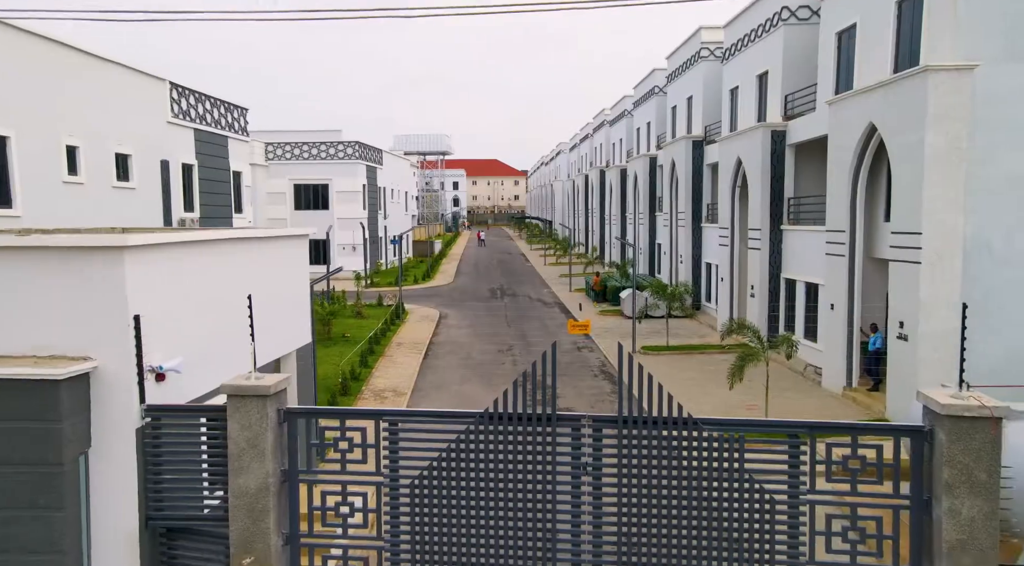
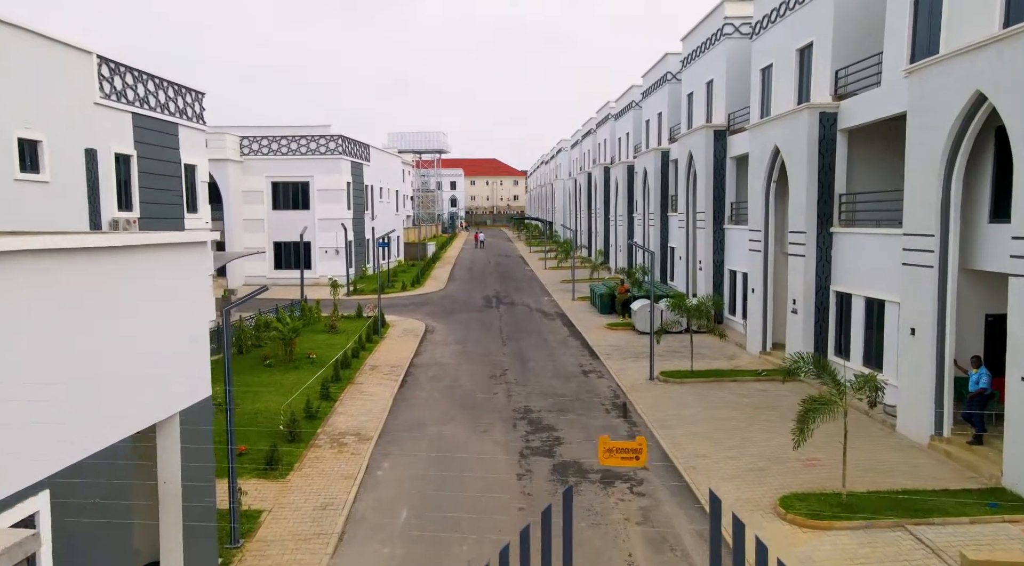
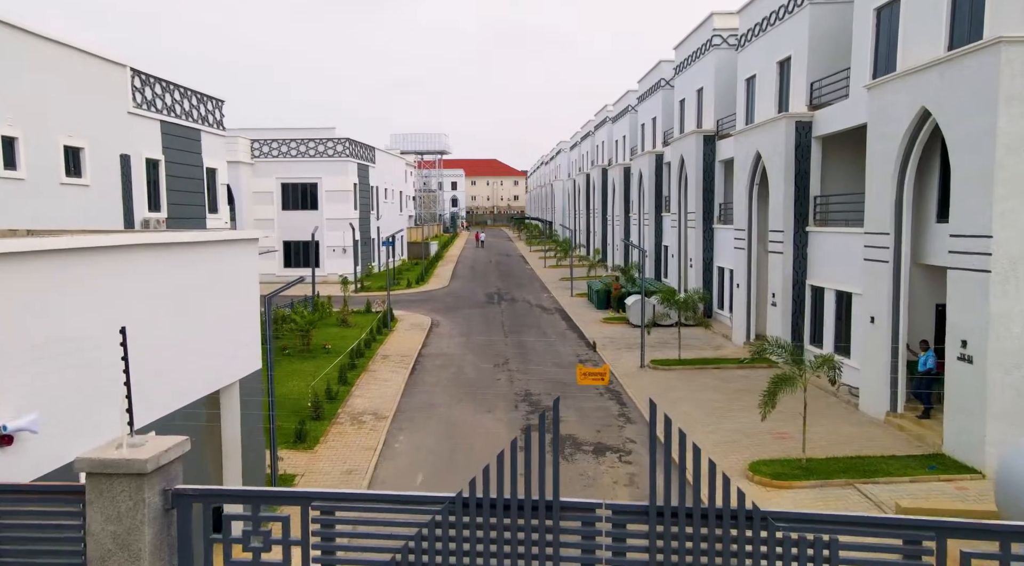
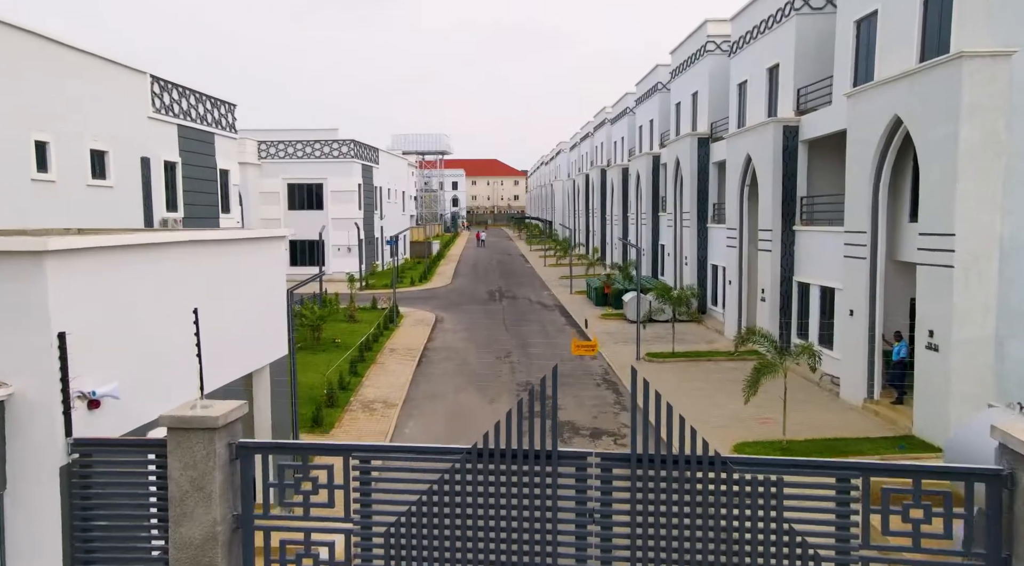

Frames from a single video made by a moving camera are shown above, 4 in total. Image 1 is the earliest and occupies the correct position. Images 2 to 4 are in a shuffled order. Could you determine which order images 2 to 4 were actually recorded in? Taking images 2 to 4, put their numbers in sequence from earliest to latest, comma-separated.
4, 3, 2
